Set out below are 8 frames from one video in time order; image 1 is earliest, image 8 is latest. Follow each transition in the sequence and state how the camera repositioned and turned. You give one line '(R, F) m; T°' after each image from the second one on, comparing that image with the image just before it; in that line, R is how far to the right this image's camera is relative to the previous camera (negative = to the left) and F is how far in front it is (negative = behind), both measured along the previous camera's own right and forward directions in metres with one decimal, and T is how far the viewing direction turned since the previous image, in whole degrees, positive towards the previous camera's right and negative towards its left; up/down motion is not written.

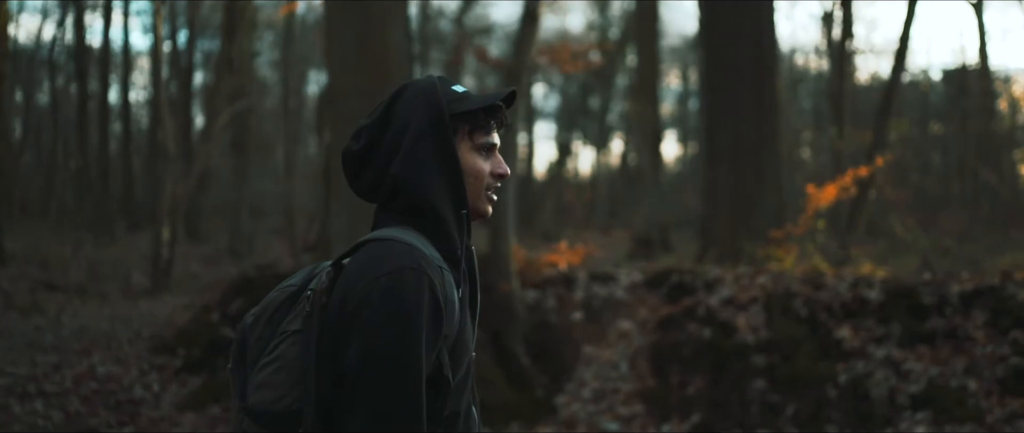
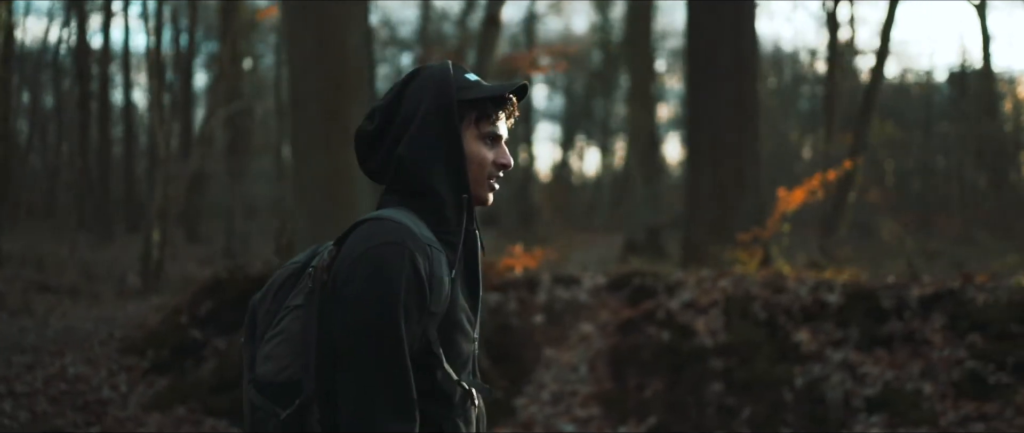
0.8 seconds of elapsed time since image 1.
(+0.5, -0.1) m; -1°
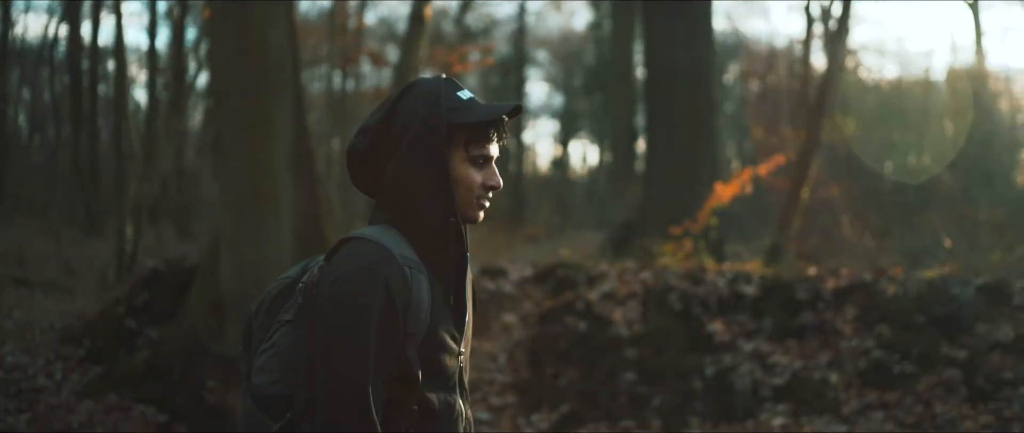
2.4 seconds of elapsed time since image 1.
(+0.9, -0.2) m; -1°
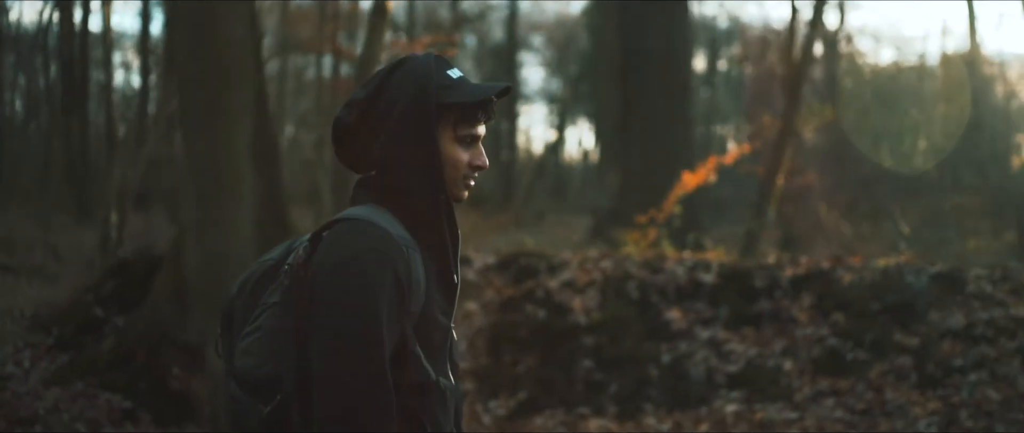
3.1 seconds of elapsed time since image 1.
(+0.4, -0.1) m; 0°
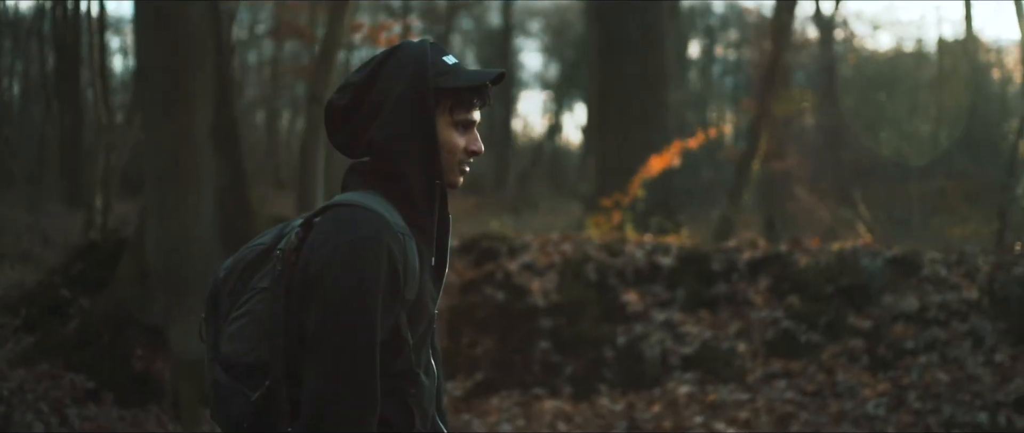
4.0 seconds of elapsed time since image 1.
(+0.4, -0.1) m; 0°
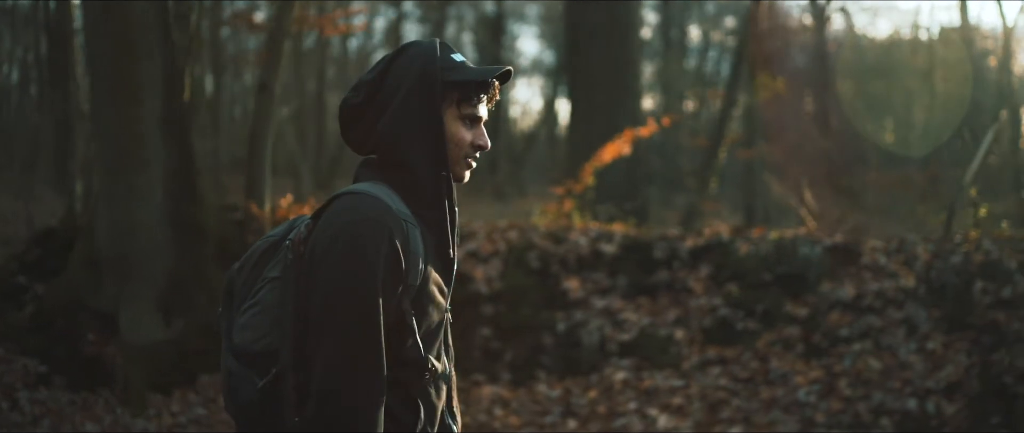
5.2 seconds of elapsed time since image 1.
(+0.6, -0.1) m; 0°
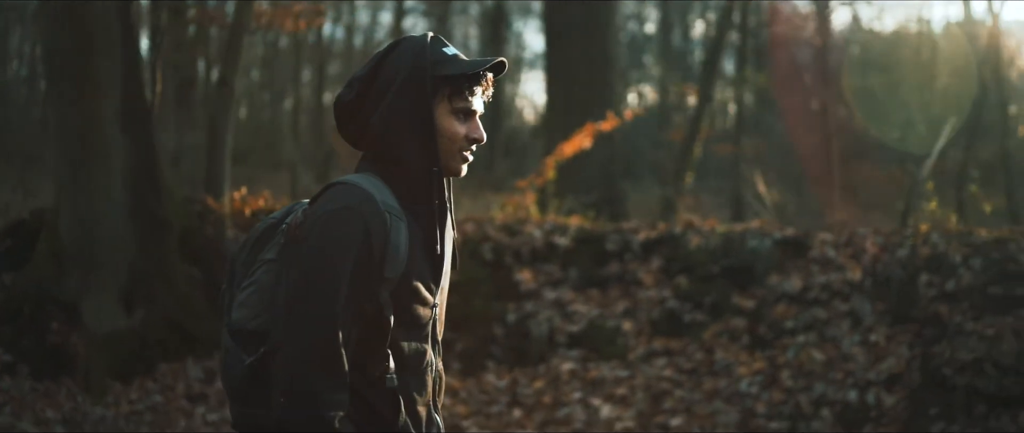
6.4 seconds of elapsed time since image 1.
(+0.6, -0.1) m; -1°
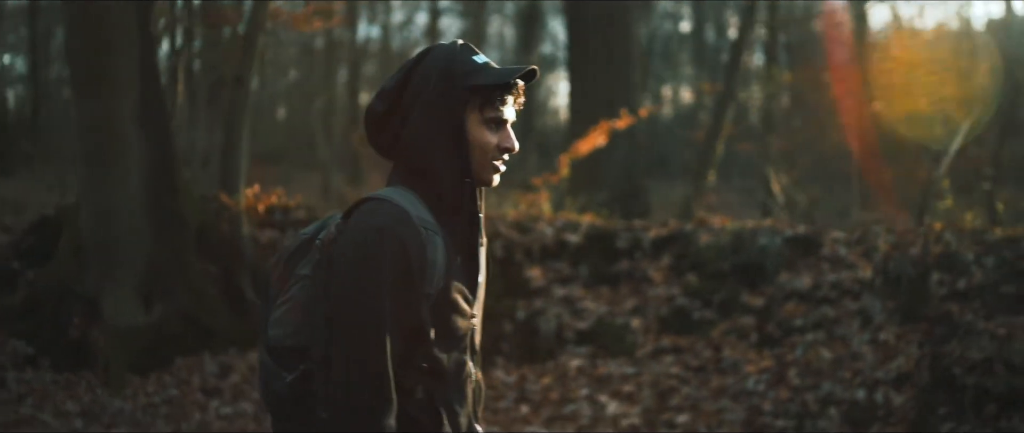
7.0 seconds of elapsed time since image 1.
(+0.3, -0.1) m; -2°
